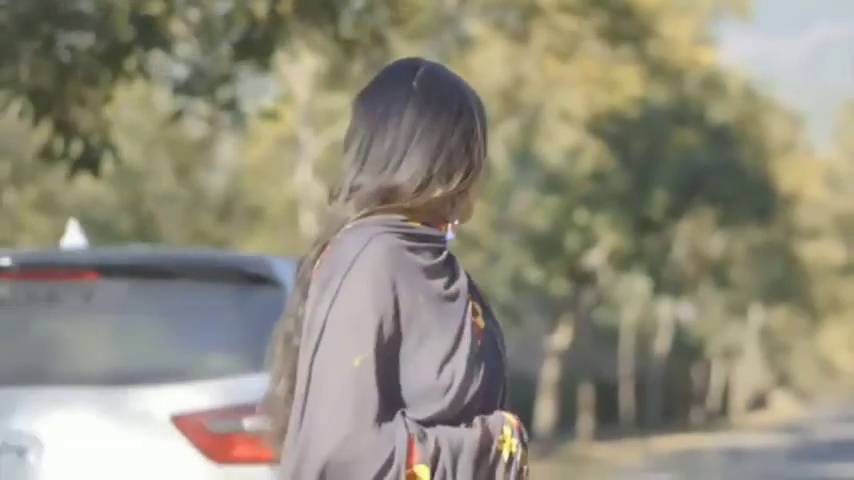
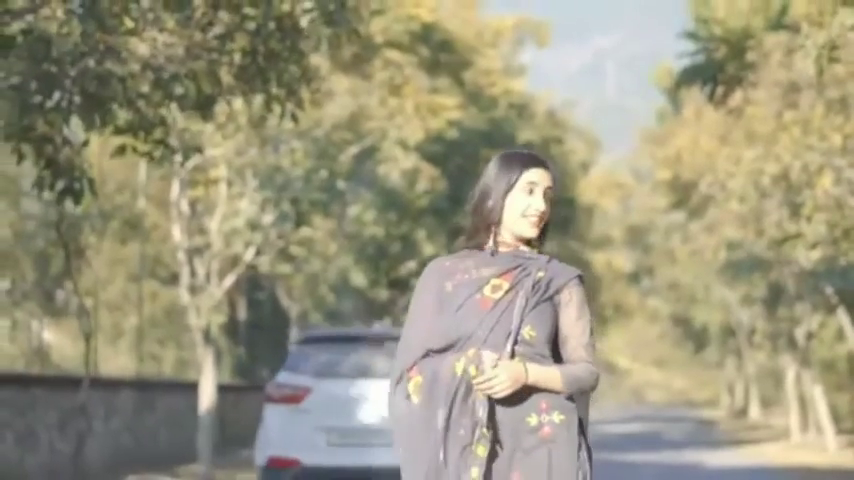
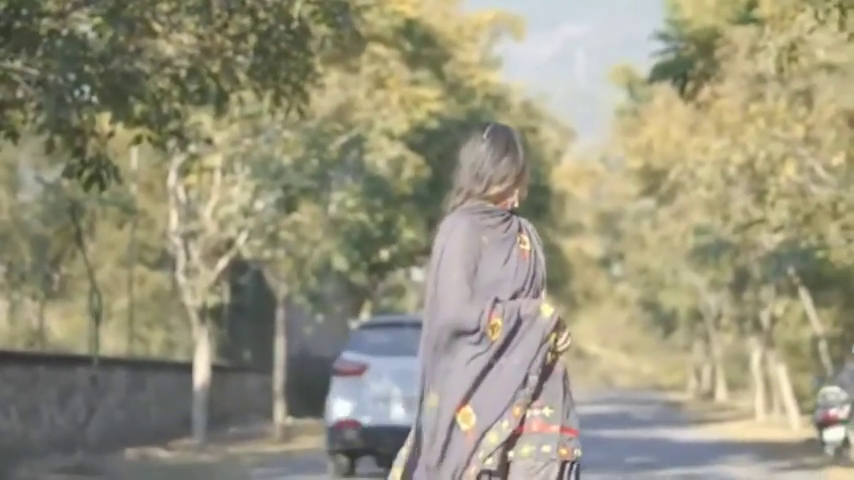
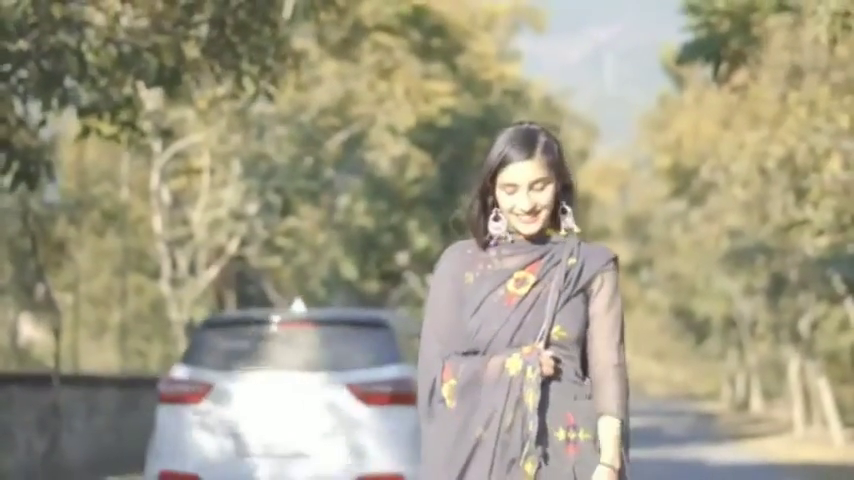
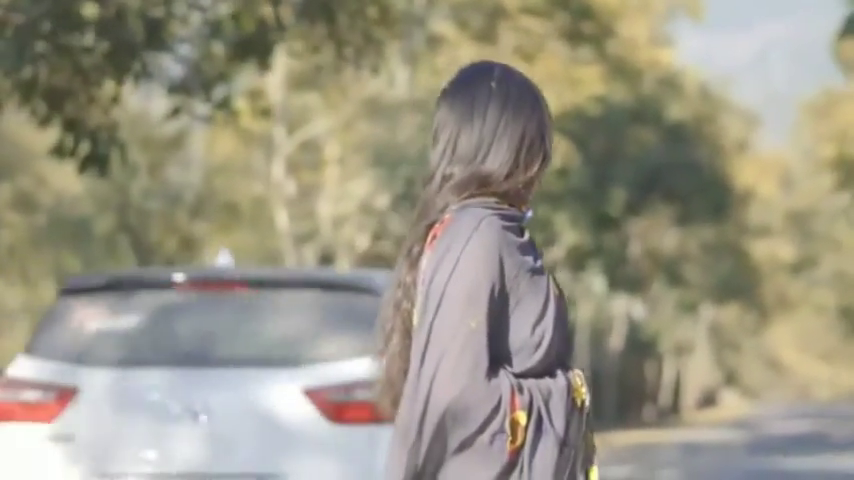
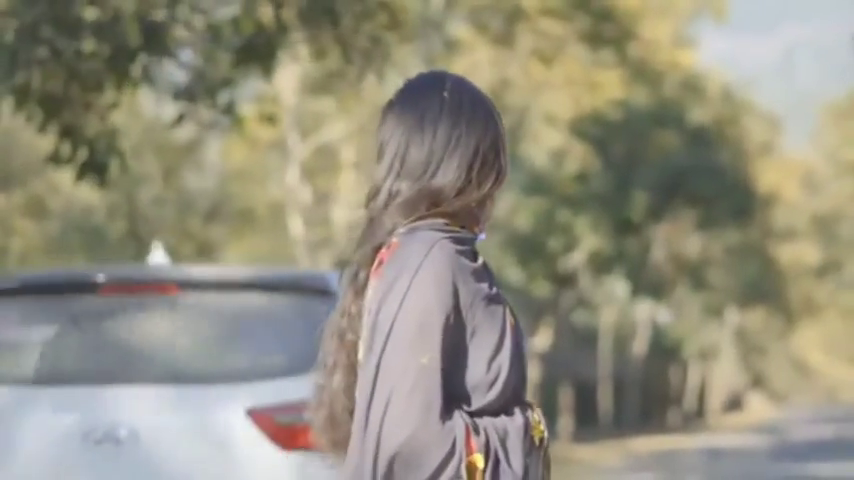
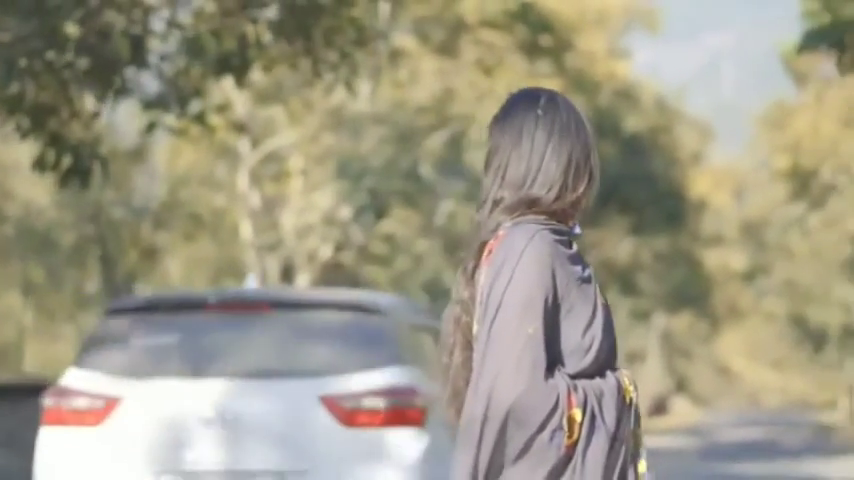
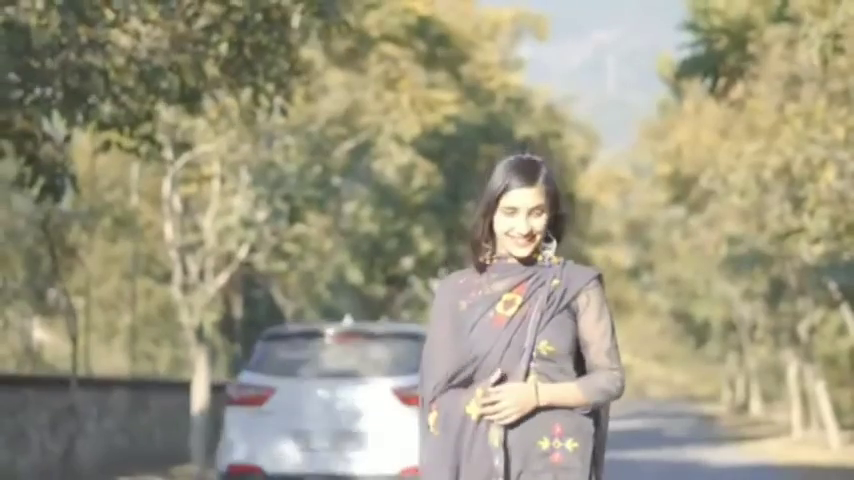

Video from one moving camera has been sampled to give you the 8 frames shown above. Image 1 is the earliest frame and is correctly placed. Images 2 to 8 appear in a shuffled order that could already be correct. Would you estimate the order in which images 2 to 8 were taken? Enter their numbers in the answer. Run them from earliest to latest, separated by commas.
6, 5, 7, 4, 8, 2, 3
